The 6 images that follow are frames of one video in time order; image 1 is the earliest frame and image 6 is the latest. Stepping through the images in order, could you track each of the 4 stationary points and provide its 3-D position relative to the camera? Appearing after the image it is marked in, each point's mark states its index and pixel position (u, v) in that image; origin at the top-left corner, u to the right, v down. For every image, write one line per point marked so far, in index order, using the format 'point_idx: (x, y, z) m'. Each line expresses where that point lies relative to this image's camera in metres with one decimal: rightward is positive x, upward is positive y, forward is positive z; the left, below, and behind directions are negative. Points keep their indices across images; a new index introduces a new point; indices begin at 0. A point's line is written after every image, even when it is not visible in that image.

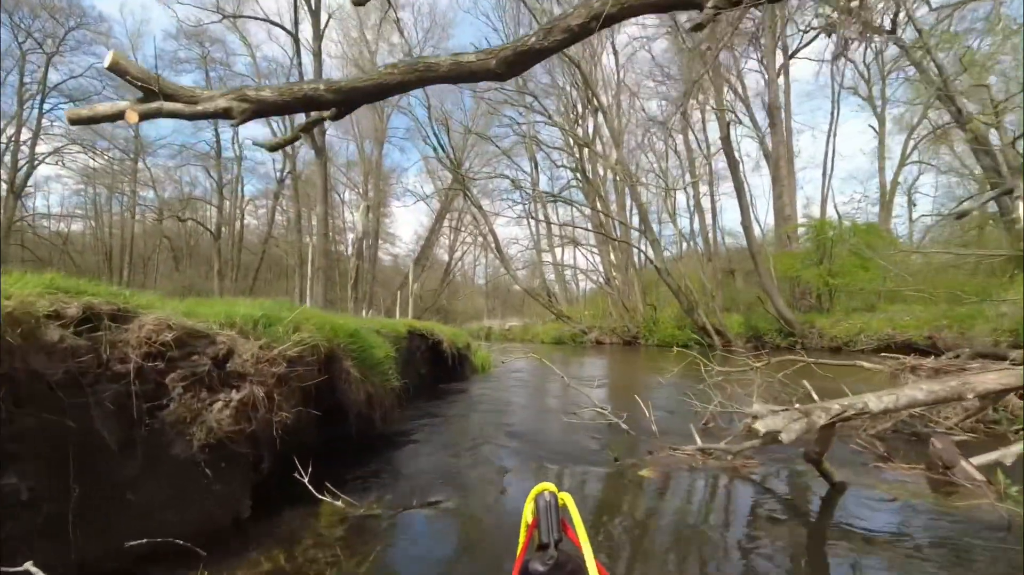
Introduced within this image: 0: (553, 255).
0: (+1.2, +0.9, +15.3) m
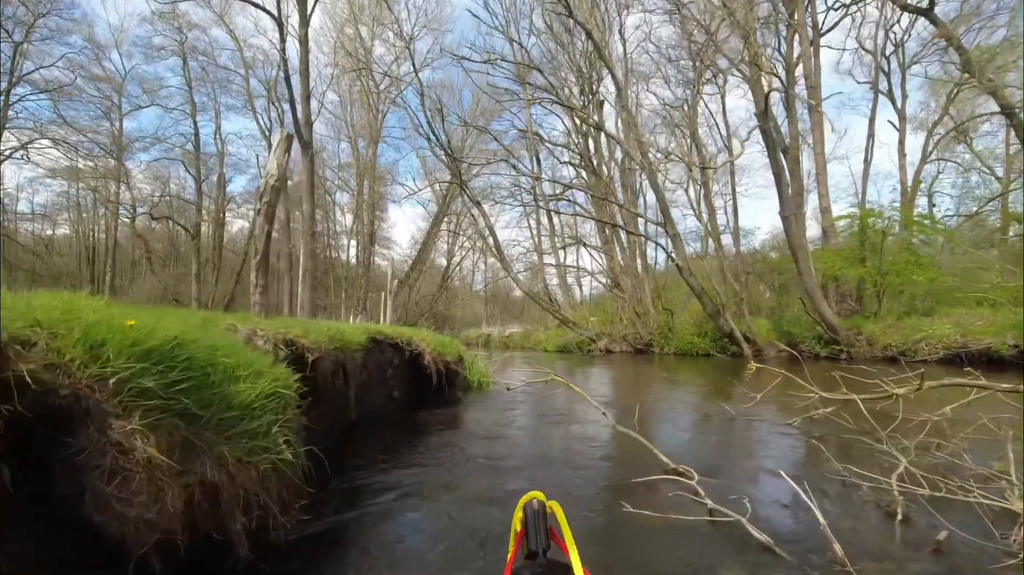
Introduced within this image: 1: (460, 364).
0: (+1.2, +0.8, +14.4) m
1: (-0.7, -1.1, +7.8) m
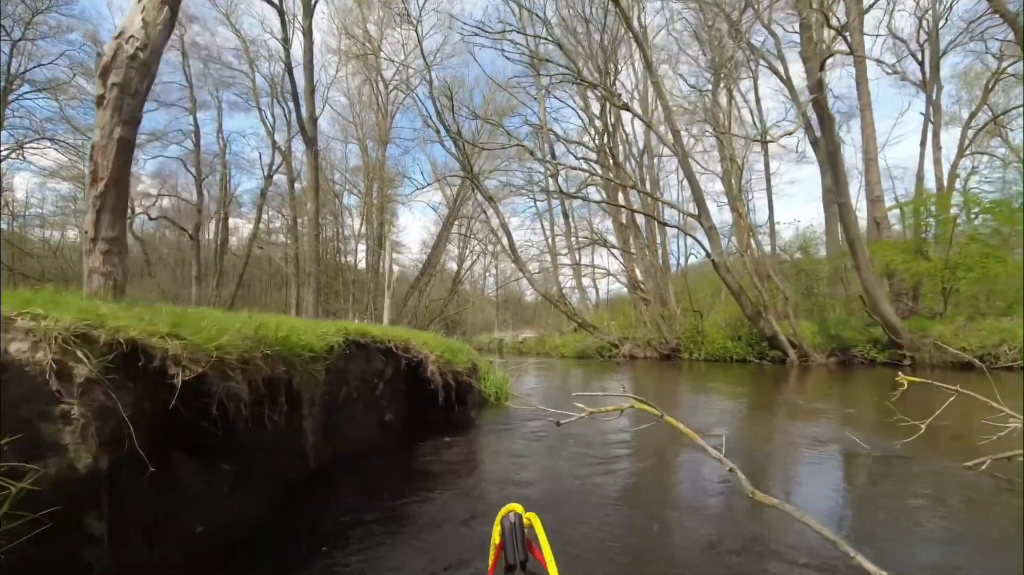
0: (+1.5, +0.7, +13.7) m
1: (-0.5, -1.1, +7.1) m
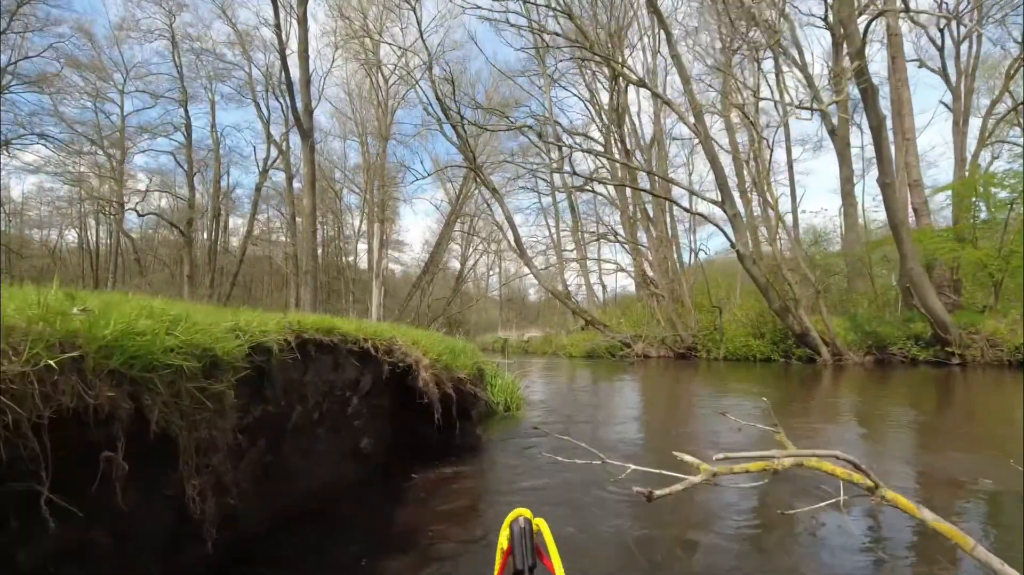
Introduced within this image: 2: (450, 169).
0: (+1.6, +0.8, +13.2) m
1: (-0.4, -1.0, +6.6) m
2: (-2.0, +3.9, +18.2) m
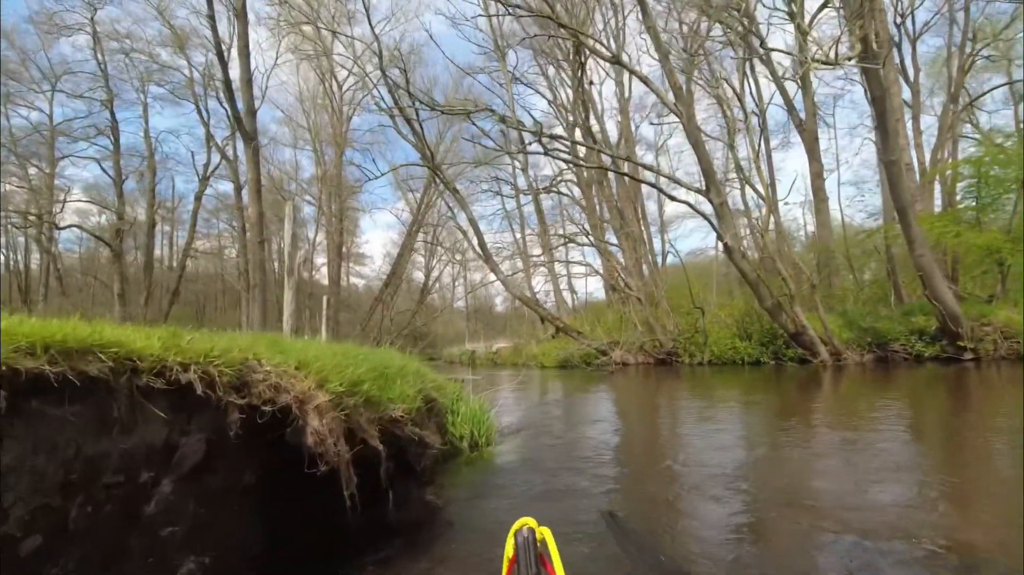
0: (+0.8, +0.7, +12.6) m
1: (-0.7, -1.1, +5.8) m
2: (-3.2, +3.6, +17.4) m
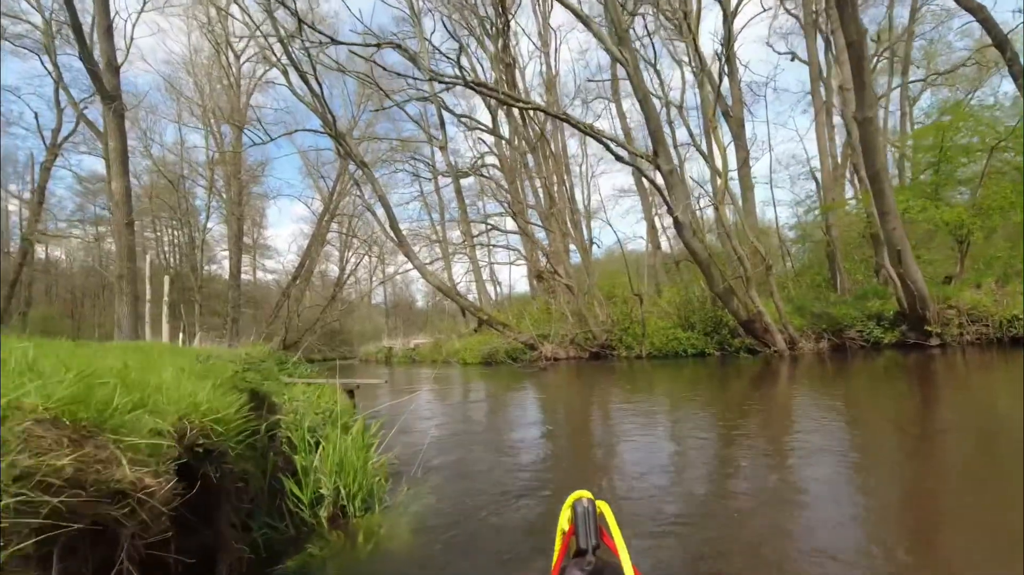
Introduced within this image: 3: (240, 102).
0: (-0.9, +0.9, +11.6) m
1: (-1.5, -1.0, +4.7) m
2: (-5.6, +3.8, +15.8) m
3: (-9.1, +6.2, +18.4) m
